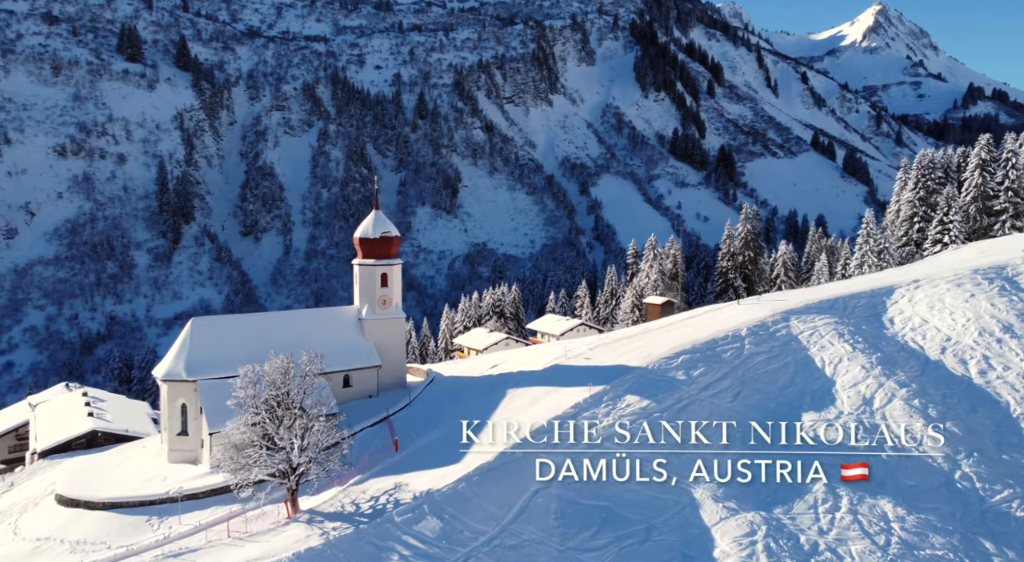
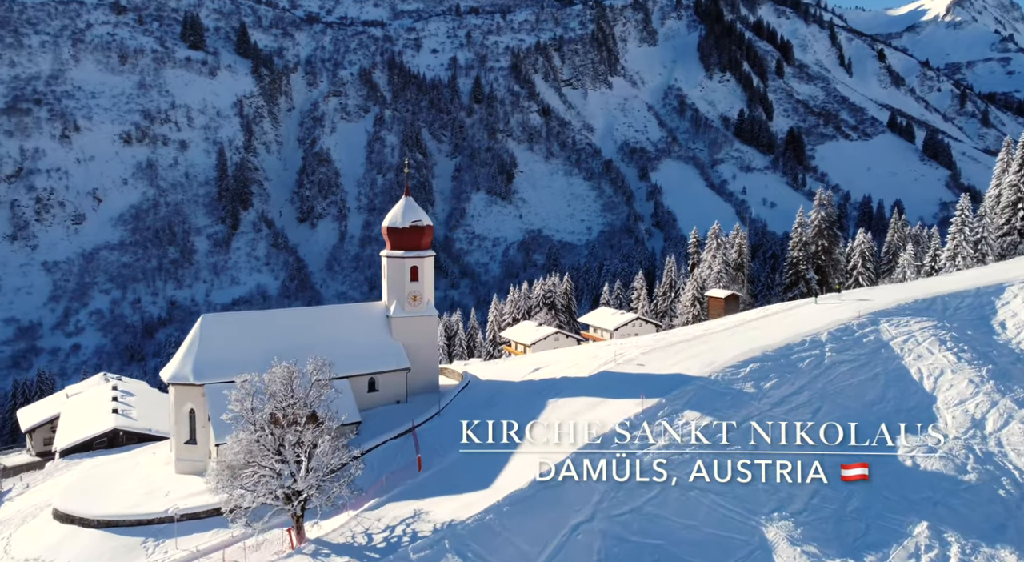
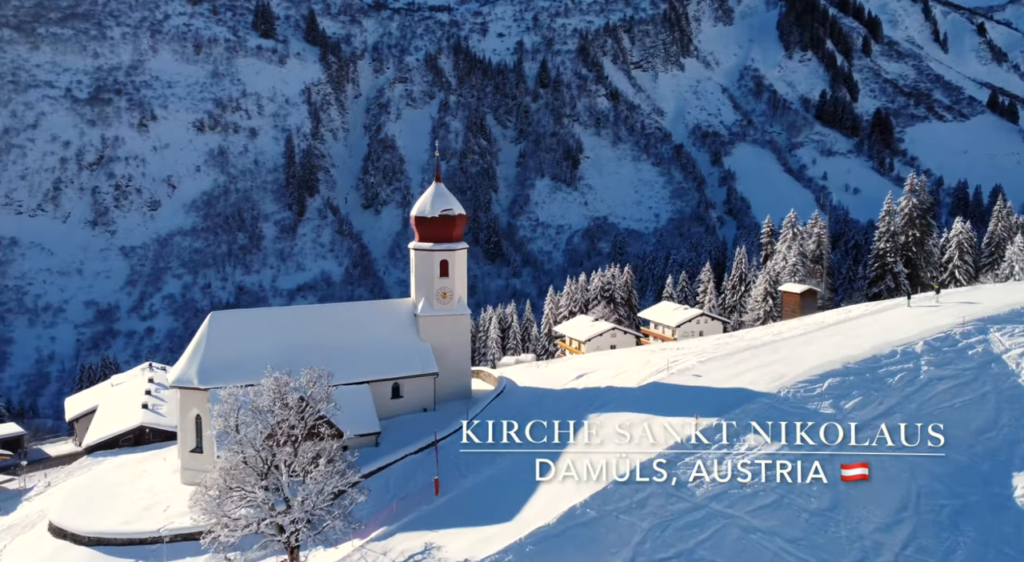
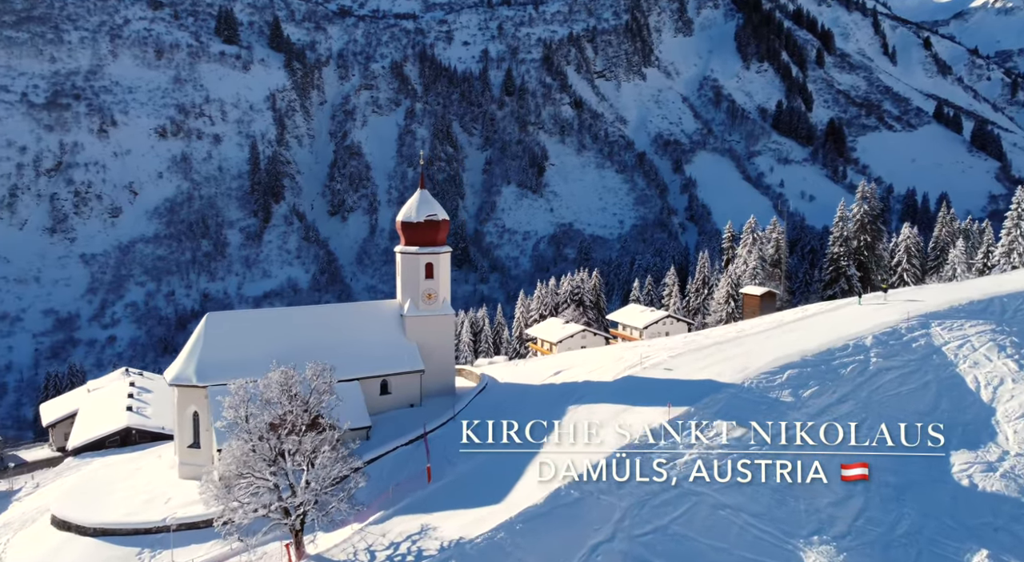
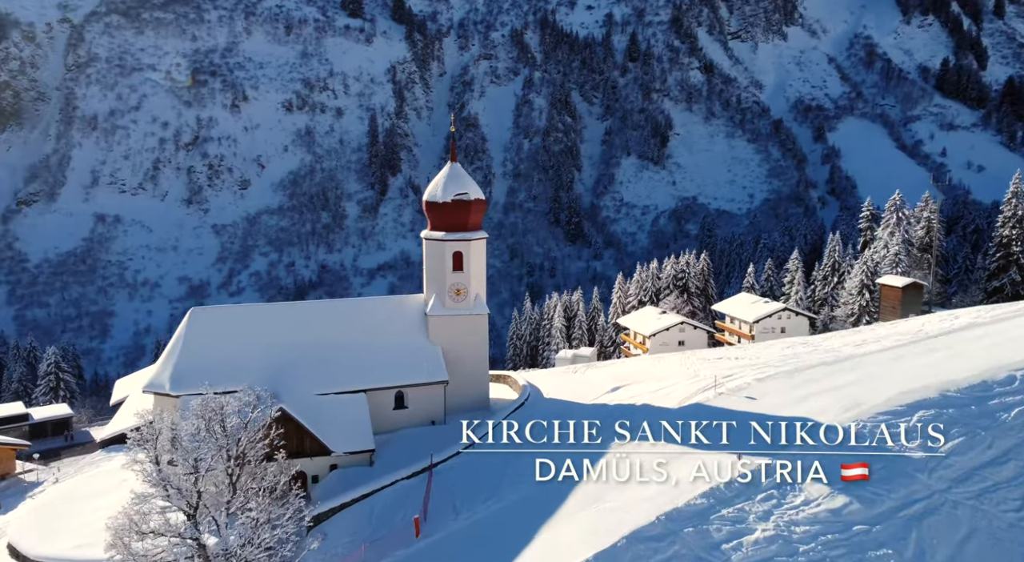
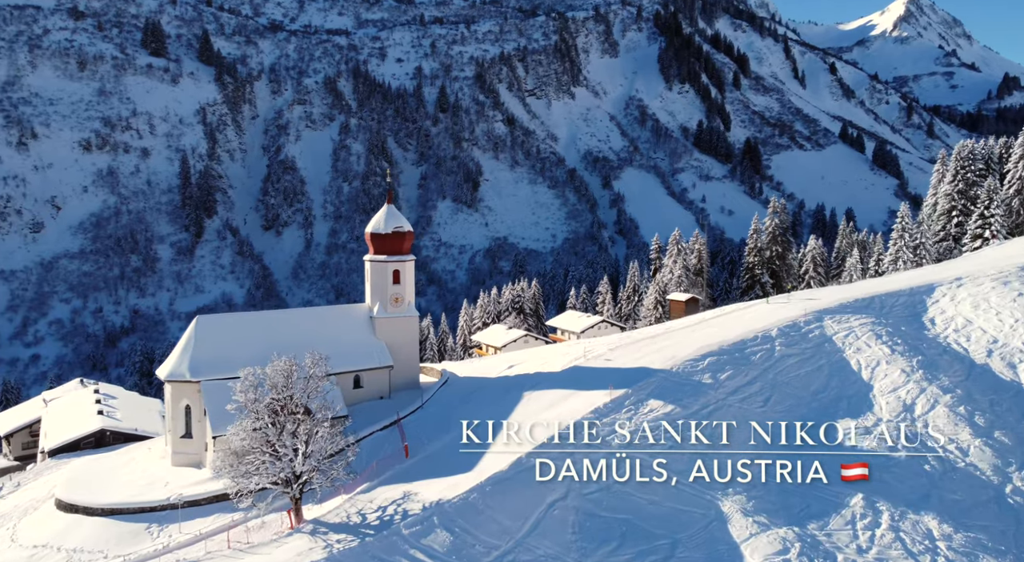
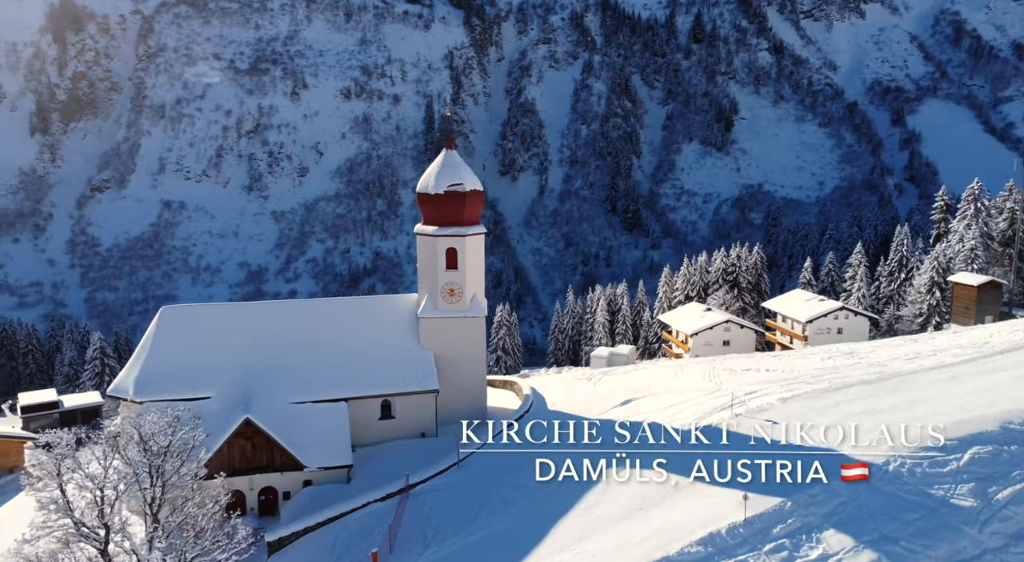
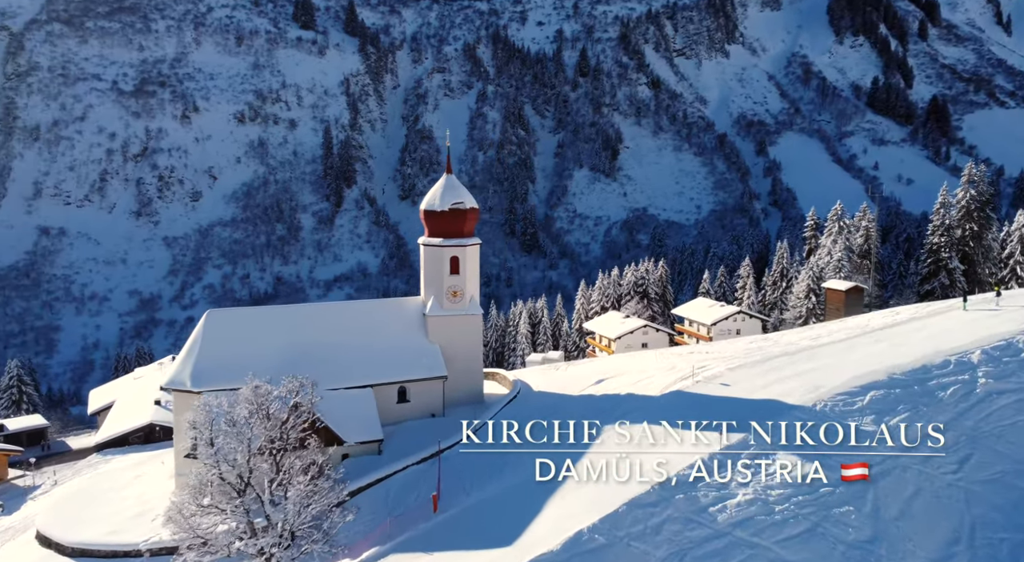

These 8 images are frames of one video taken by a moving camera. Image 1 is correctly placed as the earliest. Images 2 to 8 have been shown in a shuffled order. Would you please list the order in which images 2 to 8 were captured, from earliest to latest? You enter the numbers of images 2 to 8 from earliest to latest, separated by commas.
6, 2, 4, 3, 8, 5, 7
